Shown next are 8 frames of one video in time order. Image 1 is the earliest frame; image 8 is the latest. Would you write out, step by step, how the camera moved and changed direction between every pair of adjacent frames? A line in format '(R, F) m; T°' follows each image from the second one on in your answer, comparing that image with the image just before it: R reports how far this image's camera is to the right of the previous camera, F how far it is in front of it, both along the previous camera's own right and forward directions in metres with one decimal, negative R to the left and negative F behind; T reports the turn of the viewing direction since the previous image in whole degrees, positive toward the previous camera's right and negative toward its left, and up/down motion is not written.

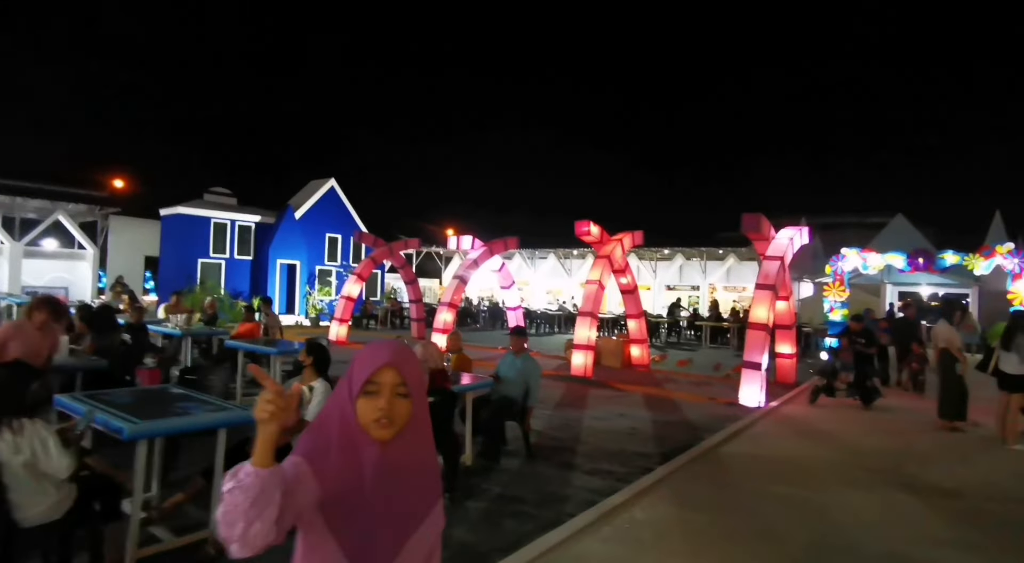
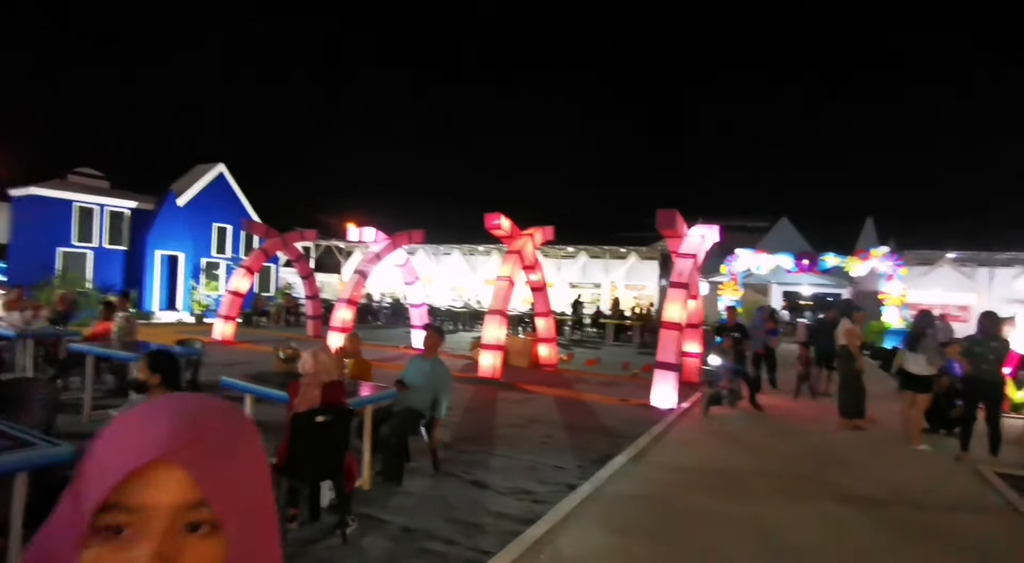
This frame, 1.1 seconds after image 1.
(0.0, +0.7) m; +7°
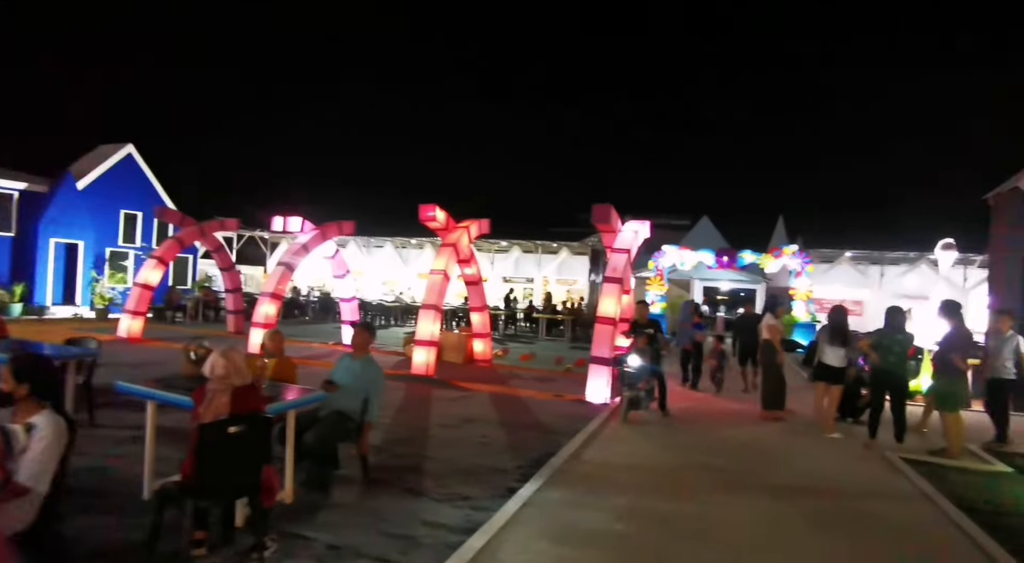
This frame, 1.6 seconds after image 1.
(0.0, +0.4) m; +5°
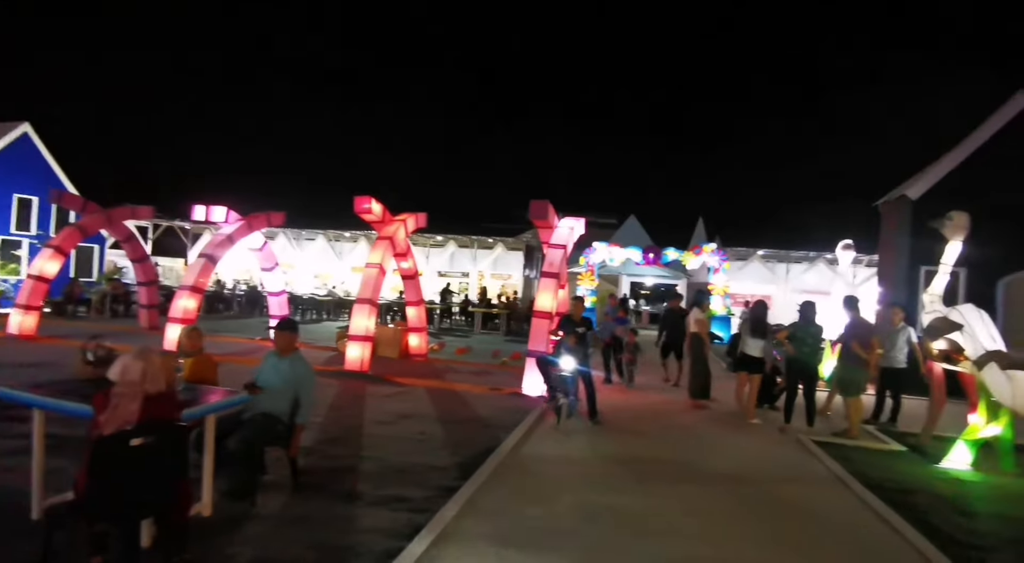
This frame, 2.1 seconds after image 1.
(0.0, +0.3) m; +5°
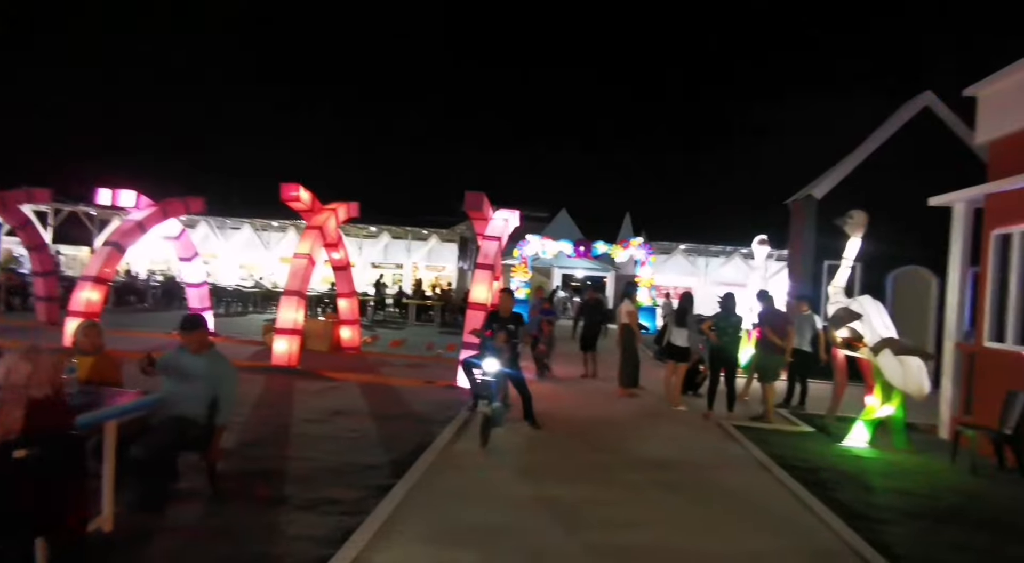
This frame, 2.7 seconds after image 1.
(0.0, +0.2) m; +5°
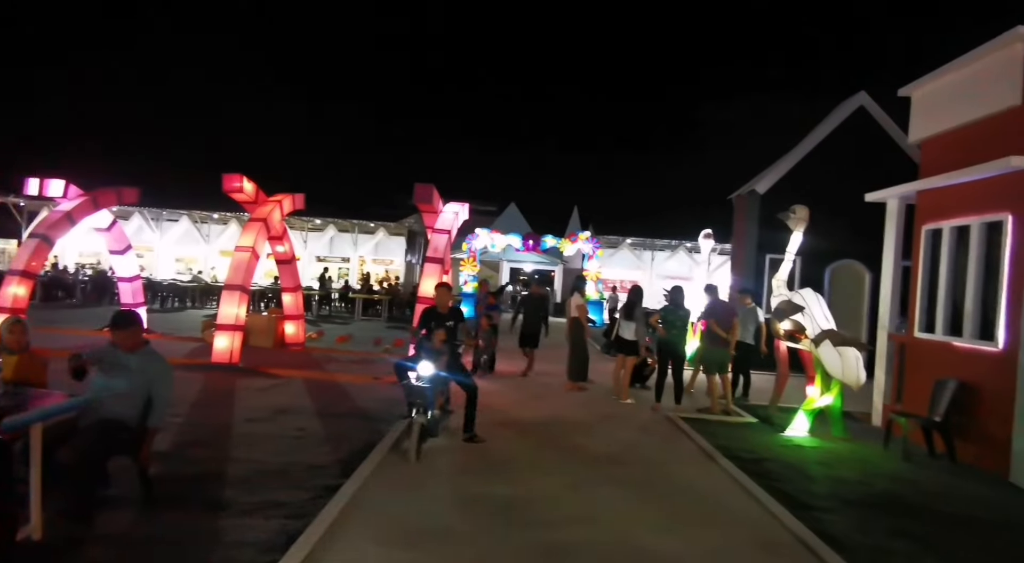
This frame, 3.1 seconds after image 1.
(0.0, +0.1) m; +4°
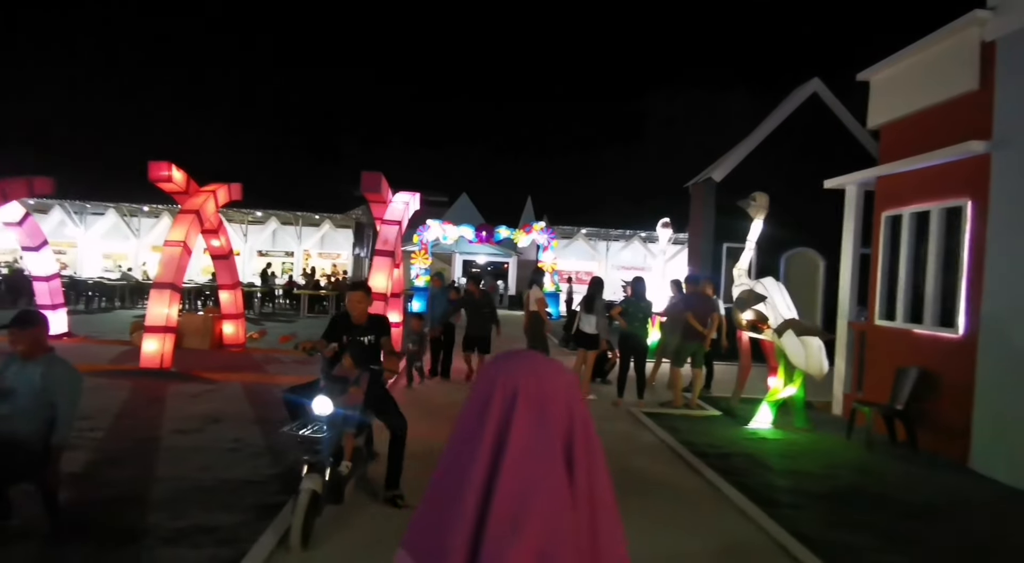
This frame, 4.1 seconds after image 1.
(0.0, +0.5) m; +4°
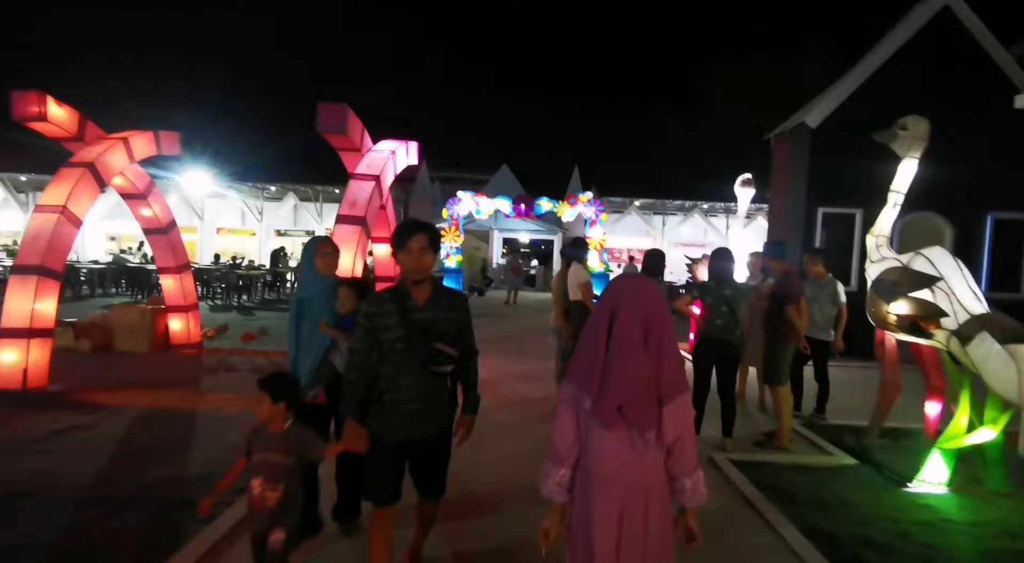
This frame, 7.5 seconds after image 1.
(+0.3, +3.4) m; -4°
